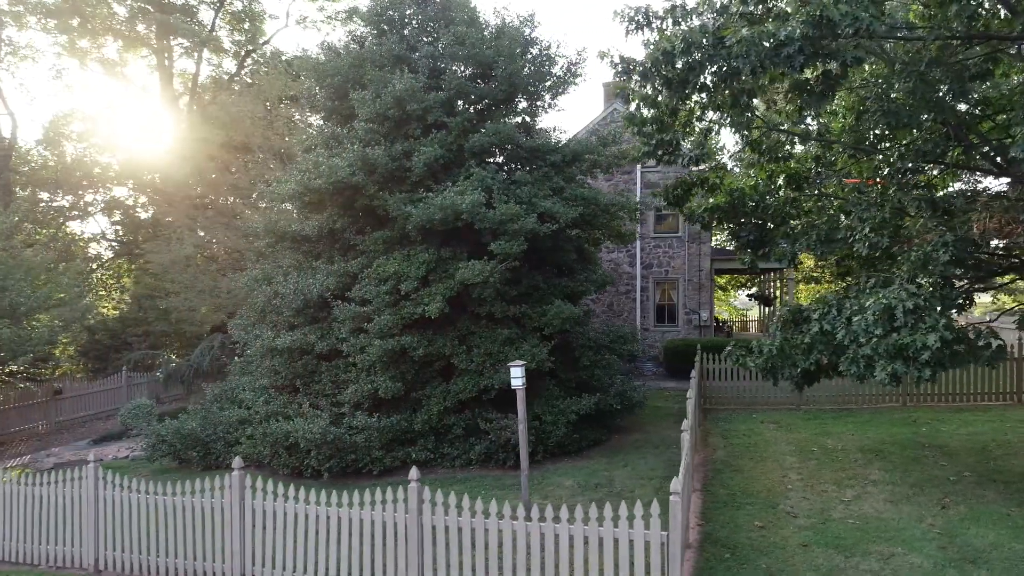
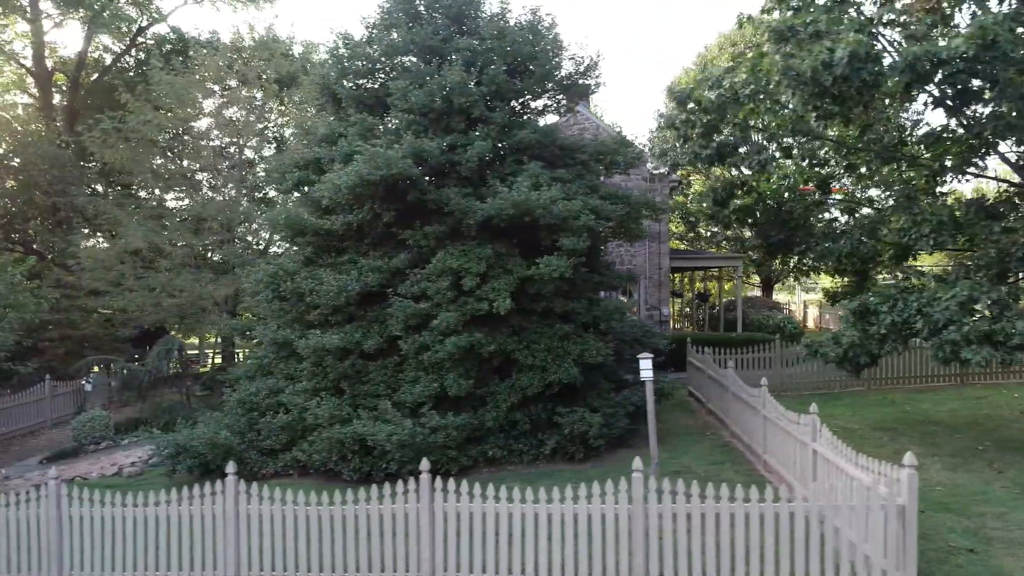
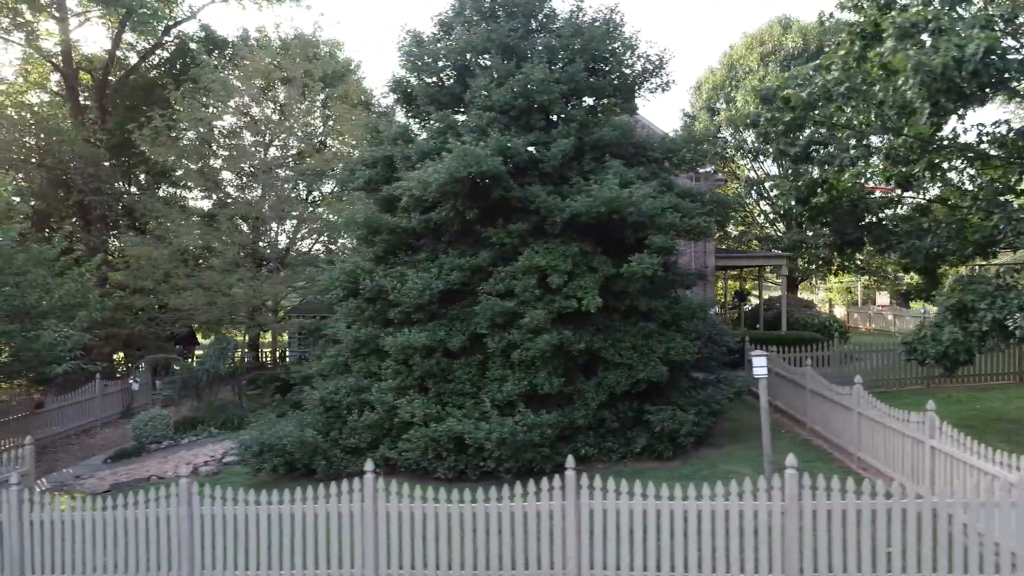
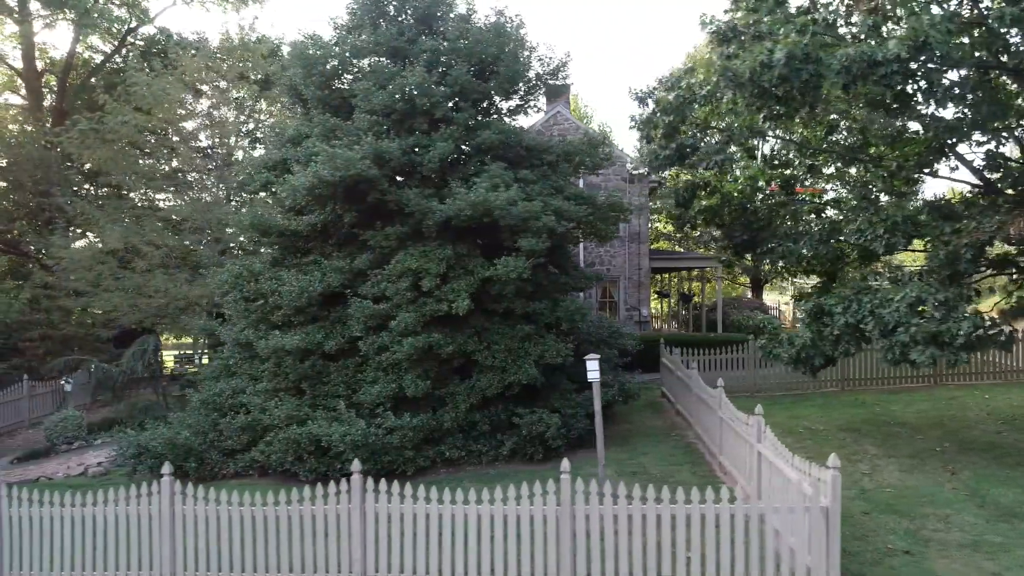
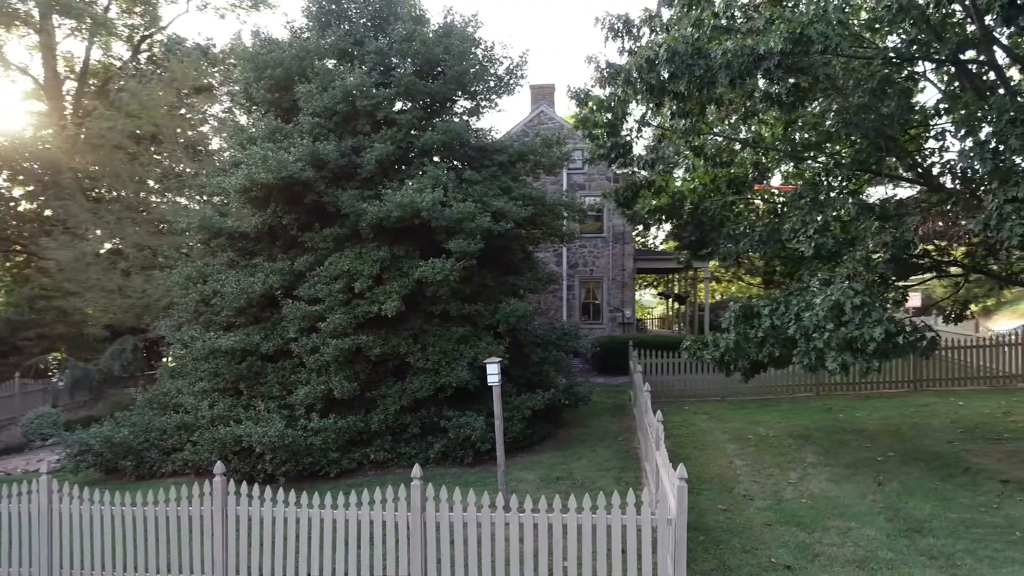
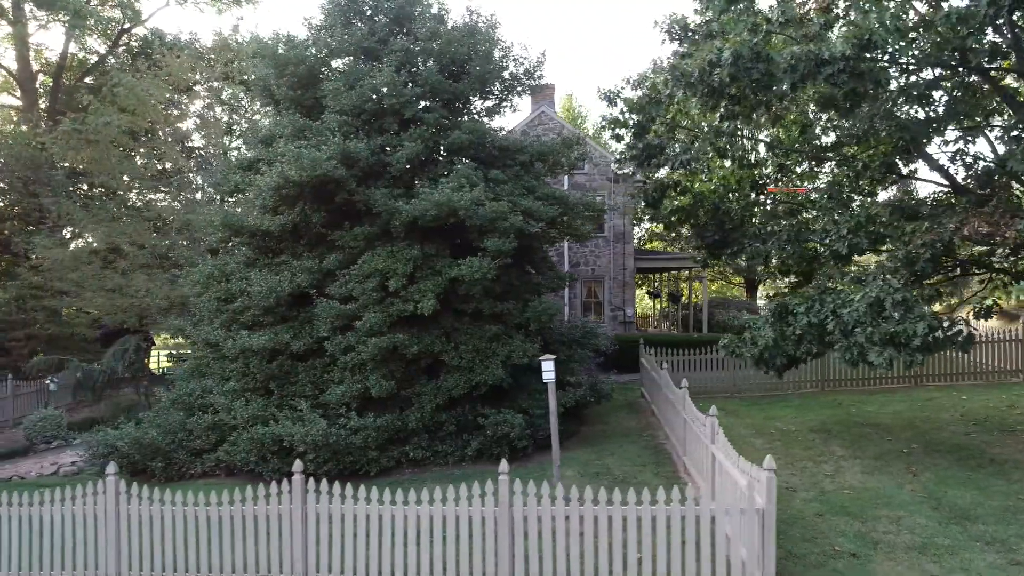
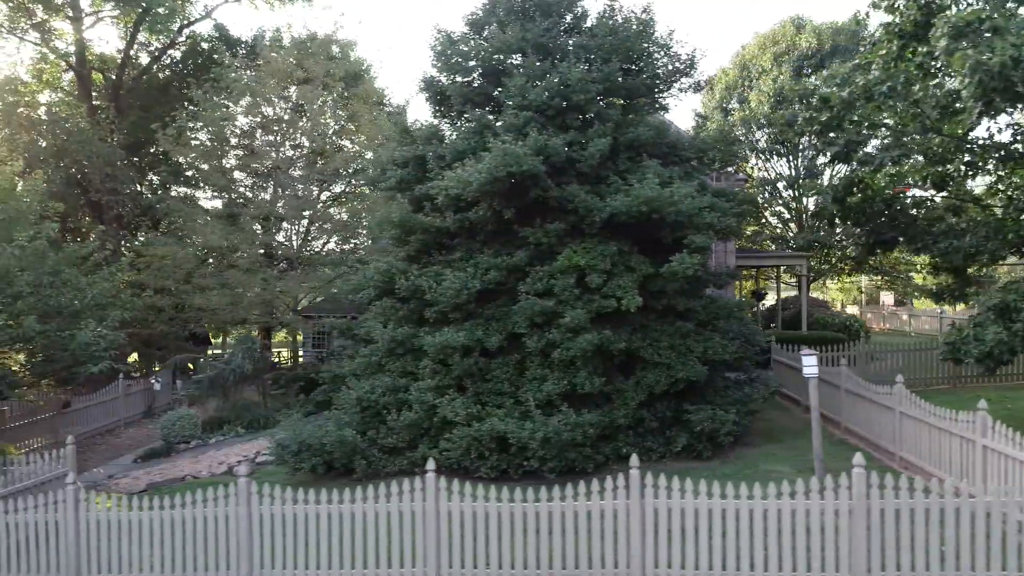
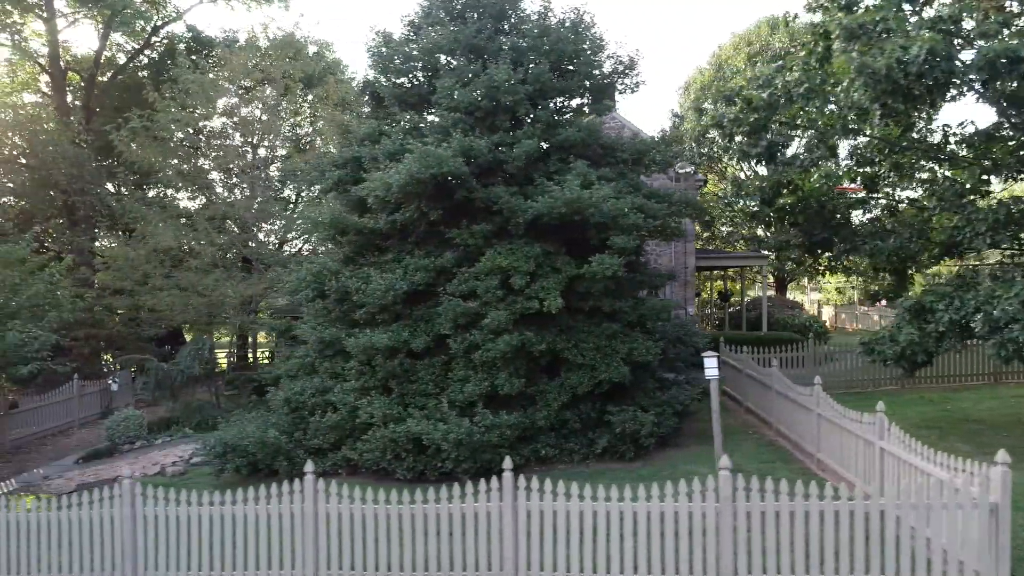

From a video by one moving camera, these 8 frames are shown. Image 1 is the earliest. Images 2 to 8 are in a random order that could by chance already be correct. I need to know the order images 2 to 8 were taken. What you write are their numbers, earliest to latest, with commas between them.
5, 6, 4, 2, 8, 3, 7
